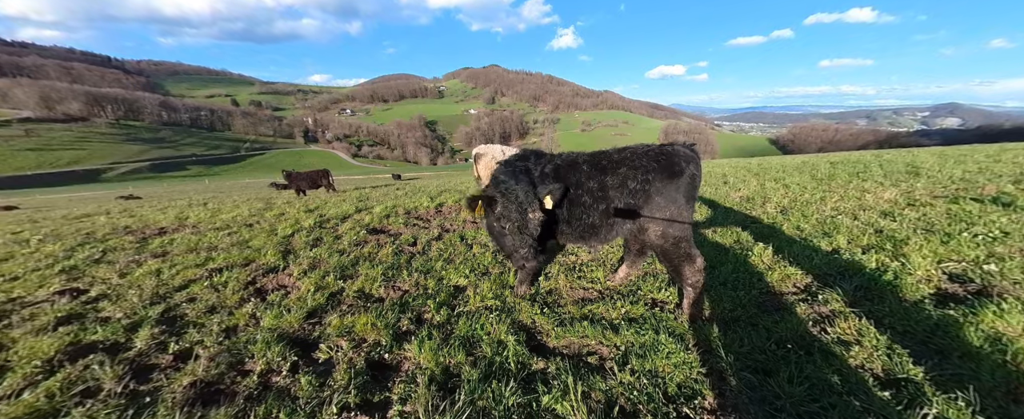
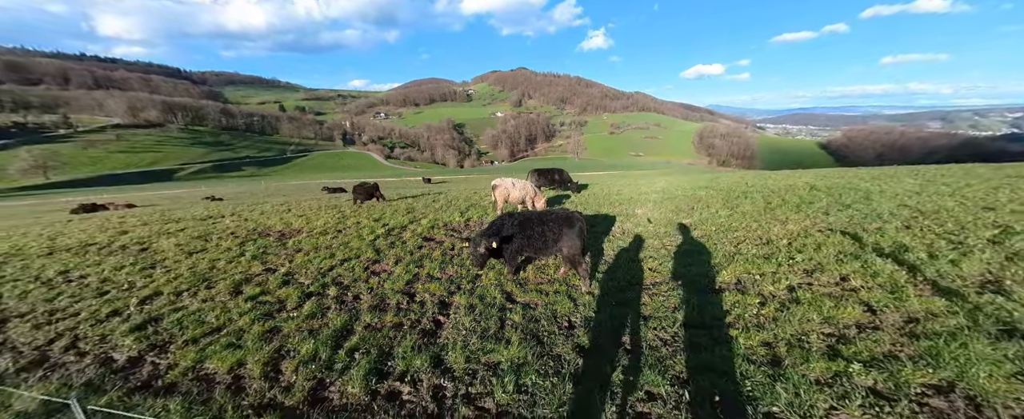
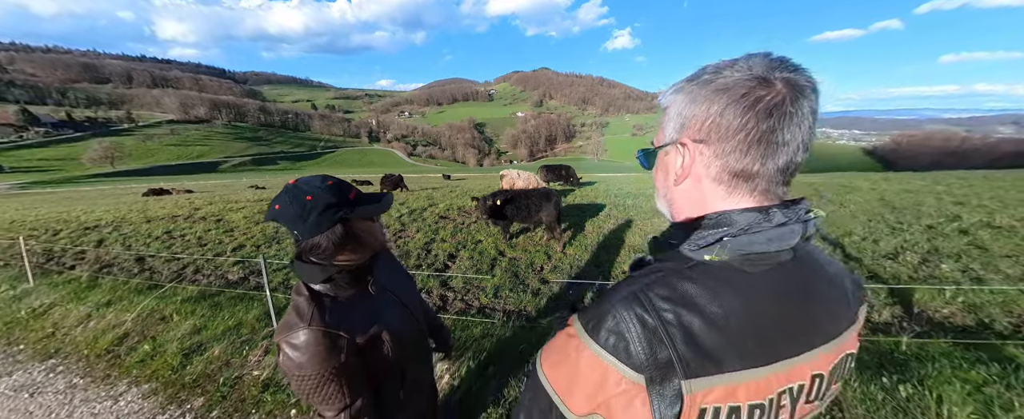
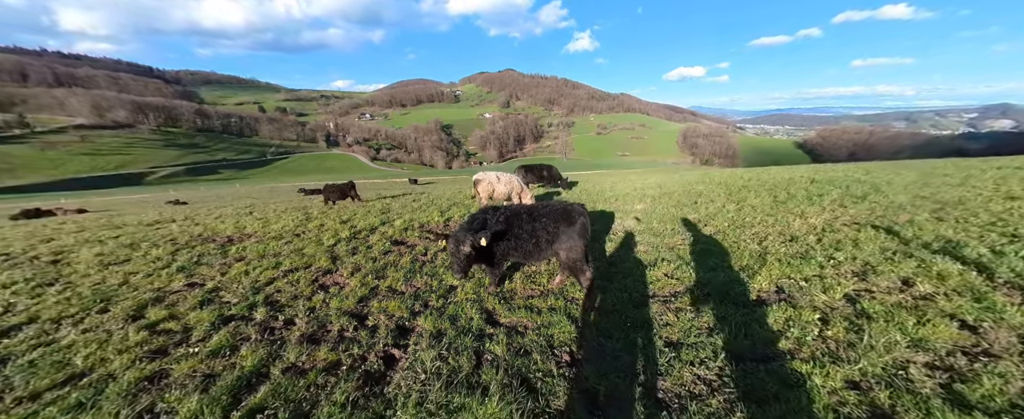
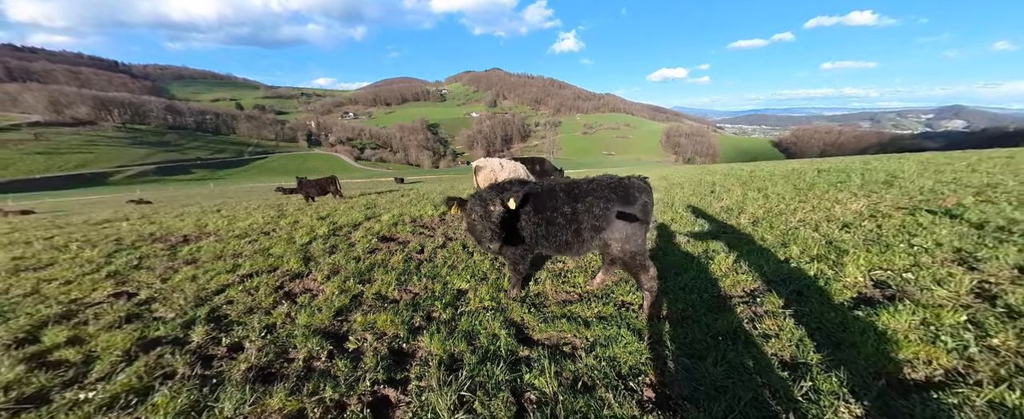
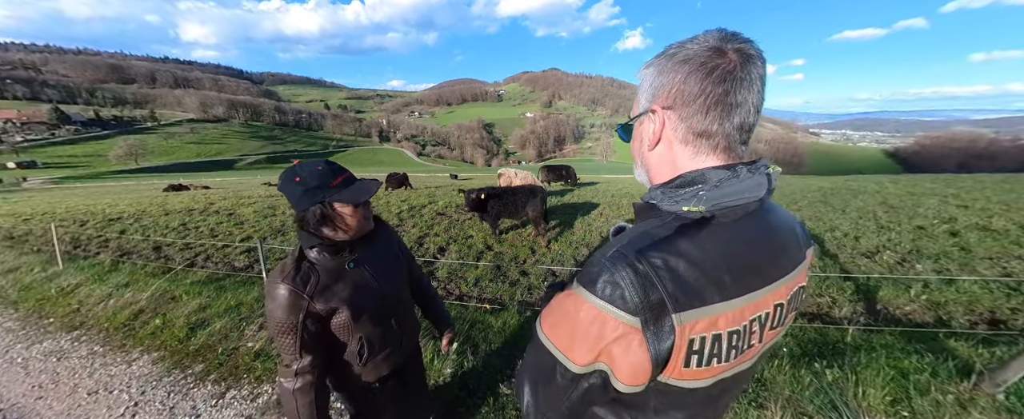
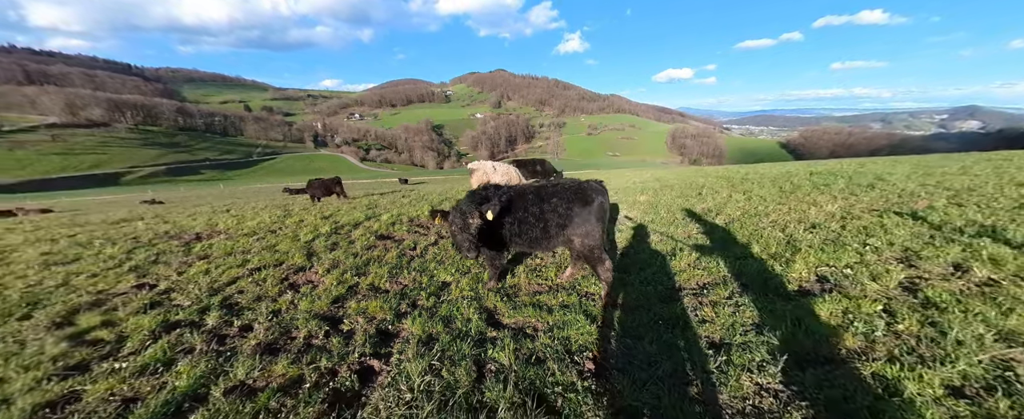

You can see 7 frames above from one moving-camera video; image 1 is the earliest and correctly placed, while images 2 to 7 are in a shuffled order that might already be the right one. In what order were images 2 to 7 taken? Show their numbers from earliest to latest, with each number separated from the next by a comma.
5, 7, 4, 2, 3, 6
